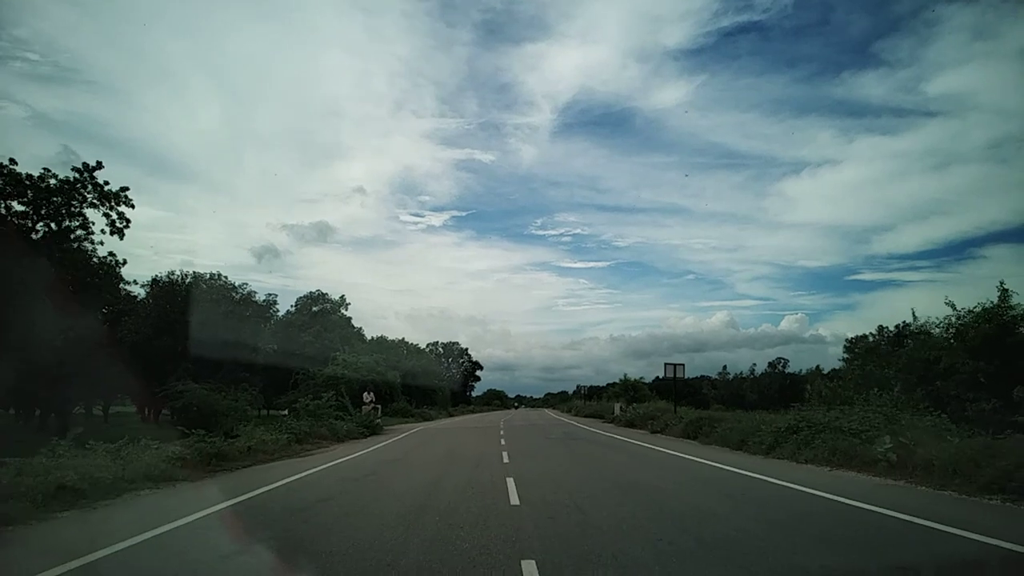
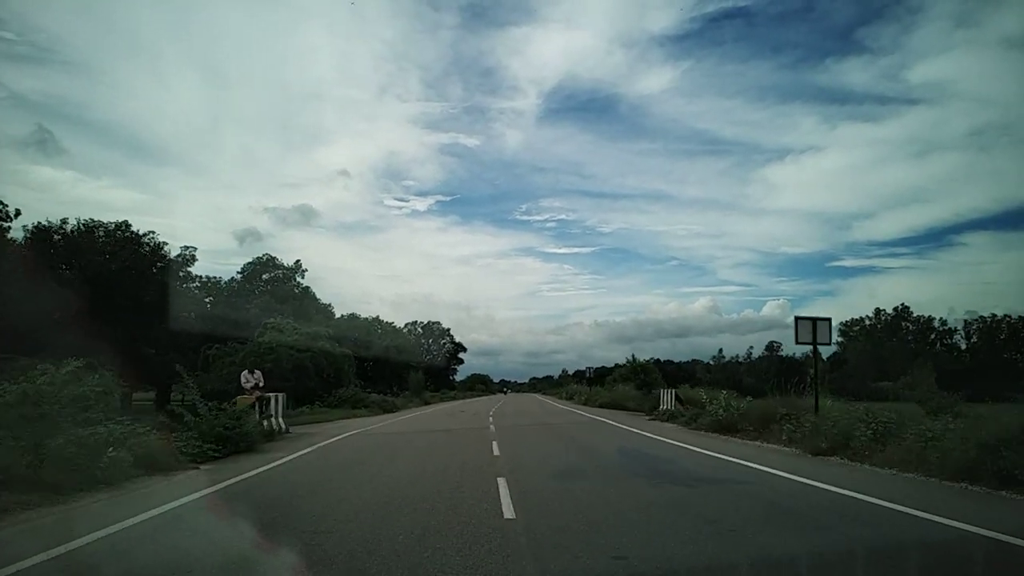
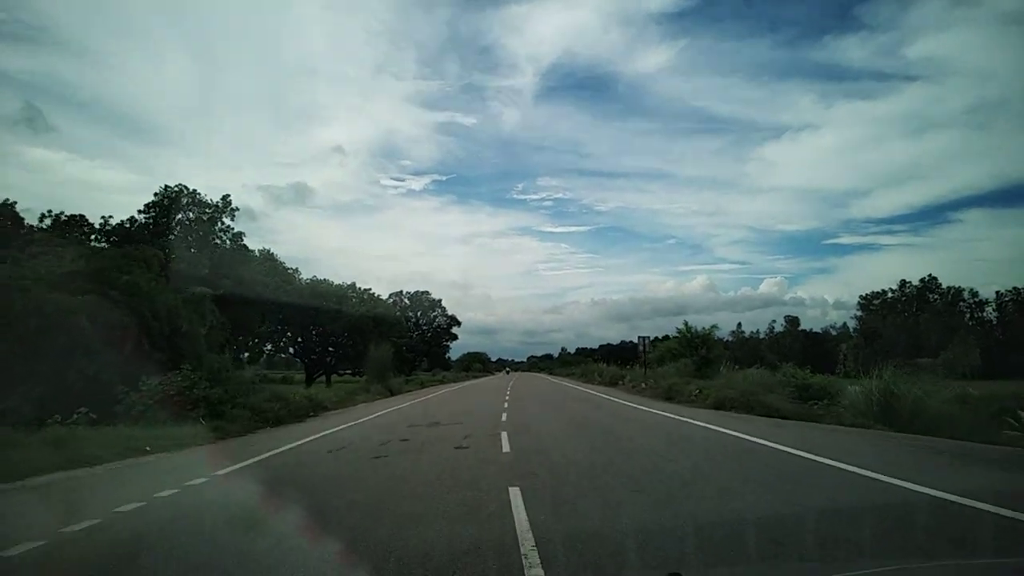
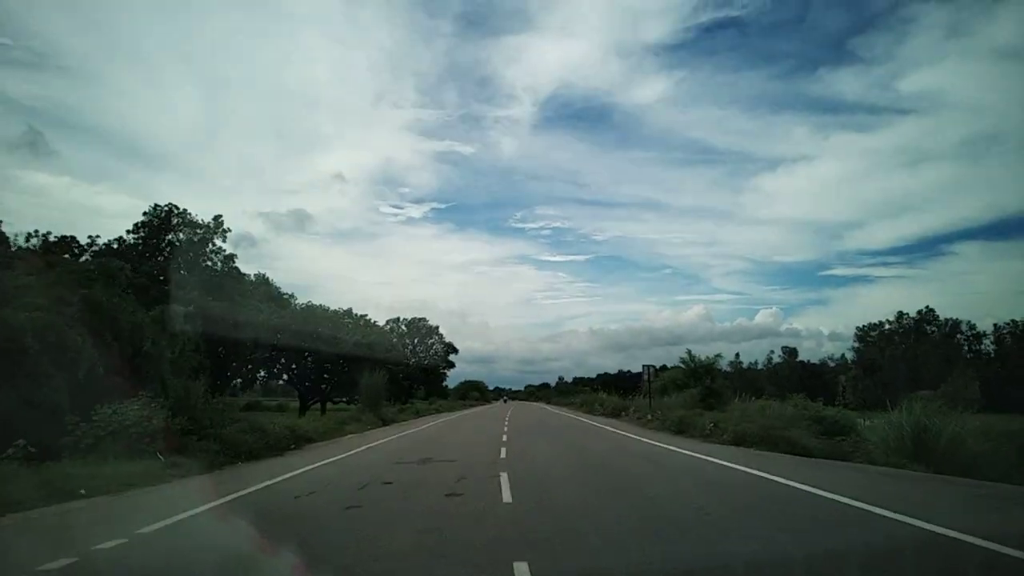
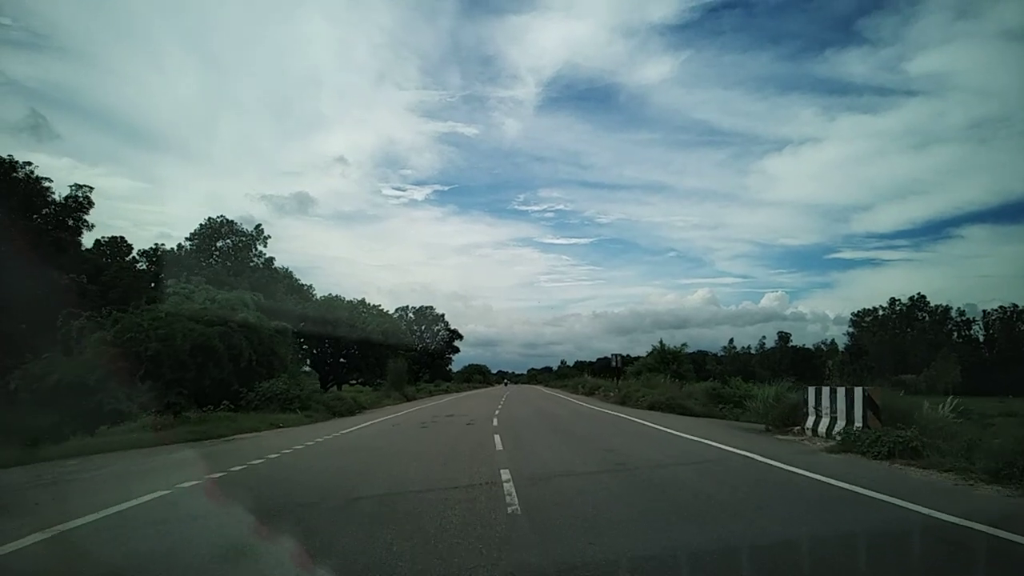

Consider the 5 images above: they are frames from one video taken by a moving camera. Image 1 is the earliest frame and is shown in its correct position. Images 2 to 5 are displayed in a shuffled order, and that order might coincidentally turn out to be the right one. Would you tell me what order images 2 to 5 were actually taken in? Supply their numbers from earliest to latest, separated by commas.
2, 5, 3, 4
